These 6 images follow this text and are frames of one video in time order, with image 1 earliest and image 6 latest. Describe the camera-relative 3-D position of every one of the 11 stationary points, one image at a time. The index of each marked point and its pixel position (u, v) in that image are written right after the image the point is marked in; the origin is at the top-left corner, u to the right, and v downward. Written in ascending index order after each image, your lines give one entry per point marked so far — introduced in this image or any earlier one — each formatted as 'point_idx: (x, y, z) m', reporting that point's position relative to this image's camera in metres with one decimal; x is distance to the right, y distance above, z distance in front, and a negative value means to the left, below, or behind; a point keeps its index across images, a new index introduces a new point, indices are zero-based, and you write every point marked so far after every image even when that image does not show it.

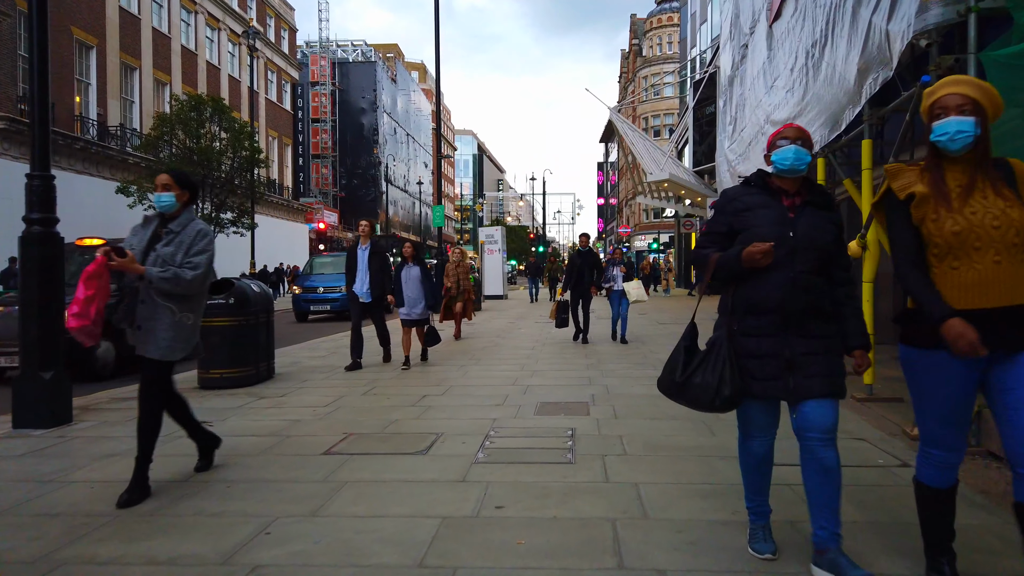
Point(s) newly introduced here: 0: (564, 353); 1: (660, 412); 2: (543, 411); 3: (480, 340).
0: (+0.7, -0.9, +10.5) m
1: (+1.2, -1.0, +6.1) m
2: (+0.3, -1.0, +6.3) m
3: (-0.5, -0.9, +13.0) m
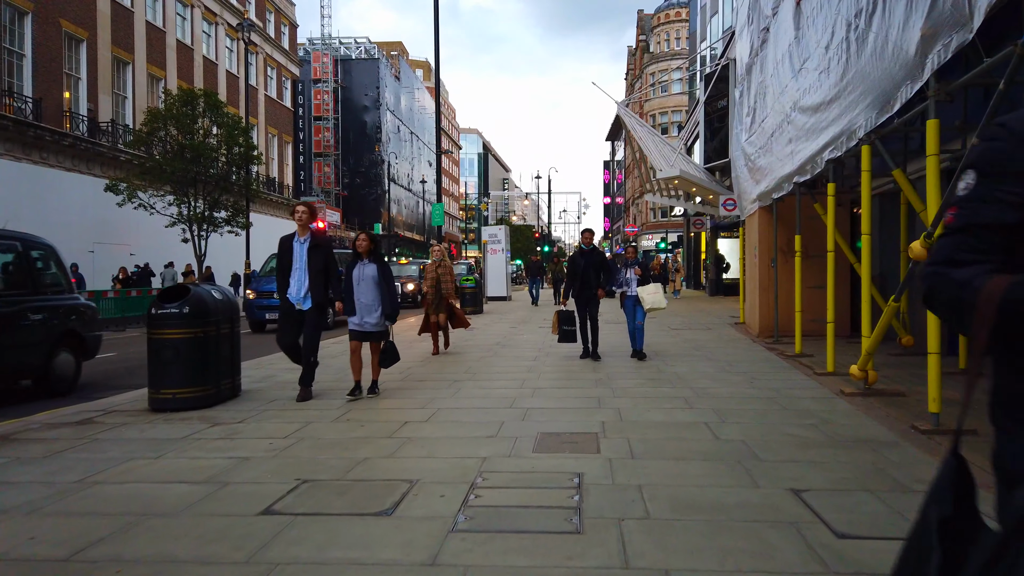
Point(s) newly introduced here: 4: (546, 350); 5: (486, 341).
0: (+0.7, -1.0, +9.4) m
1: (+1.1, -1.1, +5.1) m
2: (+0.2, -1.1, +5.3) m
3: (-0.5, -1.0, +11.9) m
4: (+0.5, -1.0, +11.7) m
5: (-0.5, -1.0, +13.7) m
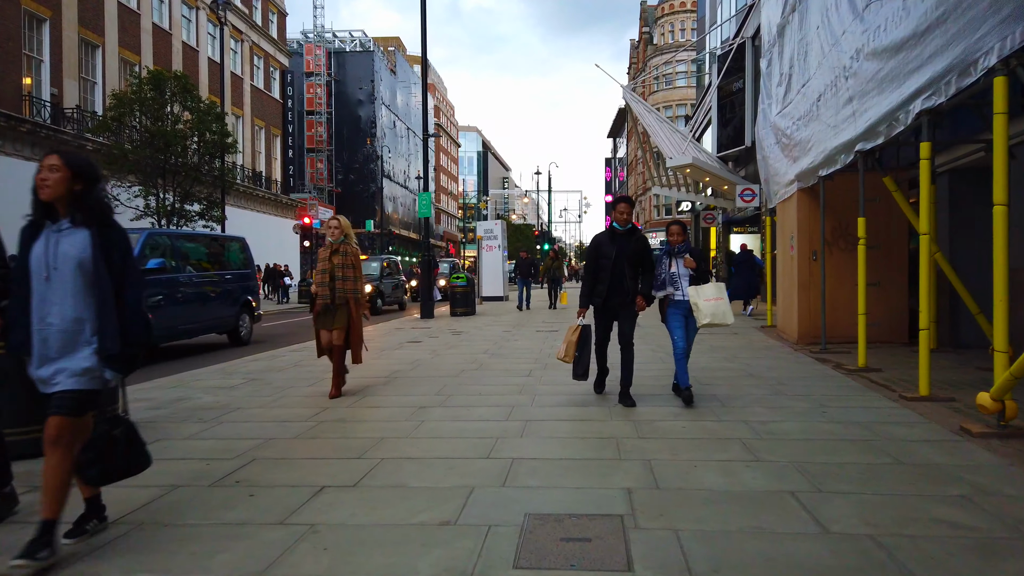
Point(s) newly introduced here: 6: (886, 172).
0: (+0.6, -1.0, +7.2) m
1: (+1.0, -1.0, +2.9) m
2: (+0.1, -1.0, +3.1) m
3: (-0.7, -1.0, +9.7) m
4: (+0.4, -0.9, +9.5) m
5: (-0.6, -0.9, +11.5) m
6: (+4.4, +1.3, +8.9) m
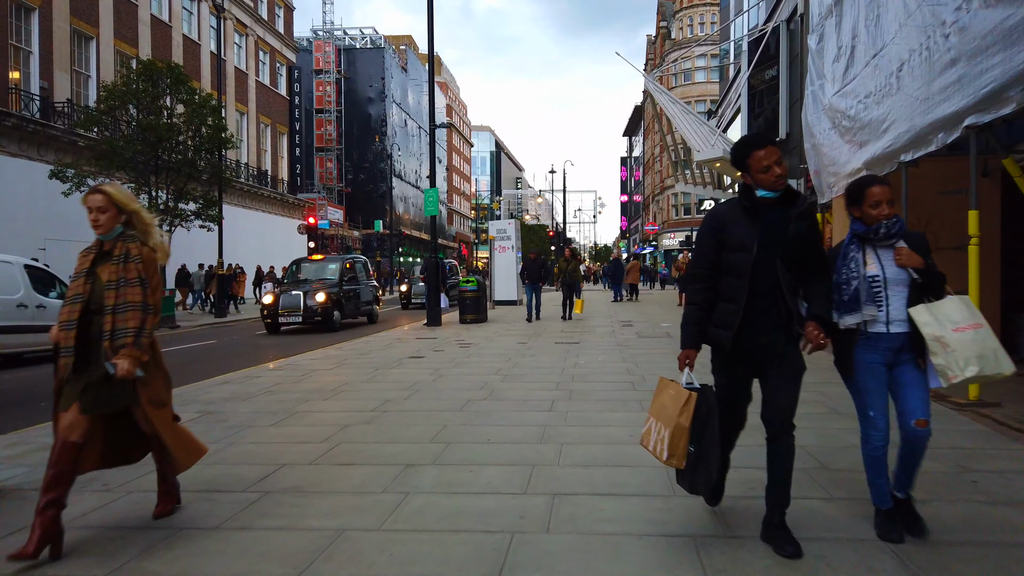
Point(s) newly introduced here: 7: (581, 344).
0: (+0.7, -1.1, +5.5) m
1: (+1.1, -1.1, +1.1) m
2: (+0.1, -1.1, +1.4) m
3: (-0.5, -1.1, +8.0) m
4: (+0.6, -1.0, +7.7) m
5: (-0.4, -1.0, +9.8) m
6: (+4.5, +1.2, +7.1) m
7: (+1.2, -0.9, +12.7) m
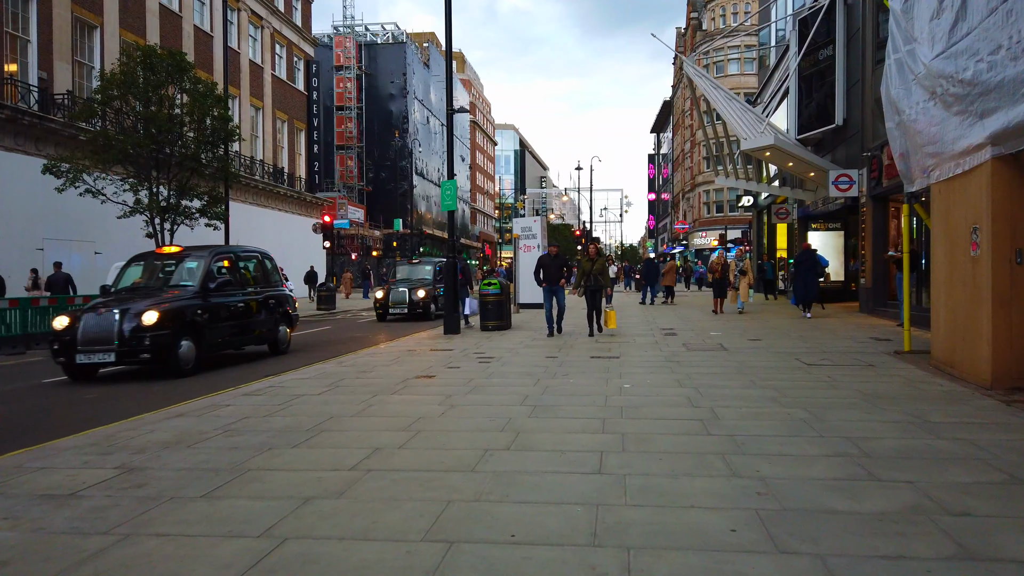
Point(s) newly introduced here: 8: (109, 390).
0: (+0.9, -1.1, +3.6) m
1: (+1.1, -1.2, -0.8) m
2: (+0.2, -1.2, -0.6) m
3: (-0.2, -1.1, +6.1) m
4: (+0.8, -1.1, +5.8) m
5: (-0.1, -1.1, +7.9) m
6: (+4.7, +1.2, +5.0) m
7: (+1.6, -1.0, +10.8) m
8: (-4.8, -1.2, +9.2) m
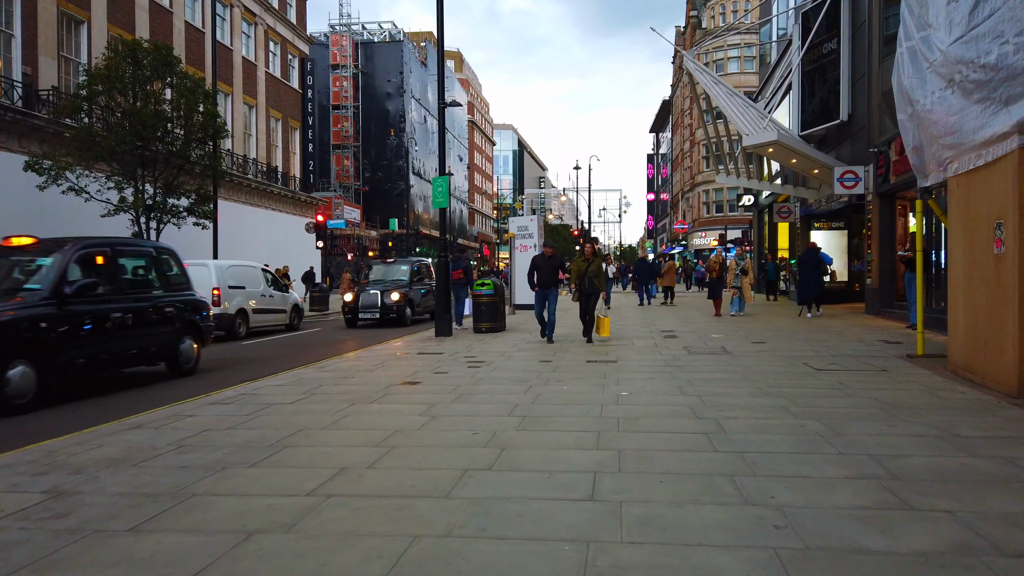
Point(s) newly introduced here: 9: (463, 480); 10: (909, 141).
0: (+0.8, -1.1, +3.0) m
1: (+1.0, -1.2, -1.4) m
2: (+0.1, -1.2, -1.2) m
3: (-0.3, -1.1, +5.5) m
4: (+0.7, -1.1, +5.2) m
5: (-0.2, -1.1, +7.3) m
6: (+4.6, +1.2, +4.4) m
7: (+1.4, -1.0, +10.2) m
8: (-5.0, -1.2, +8.6) m
9: (-0.3, -1.1, +4.5) m
10: (+5.5, +2.0, +10.5) m
